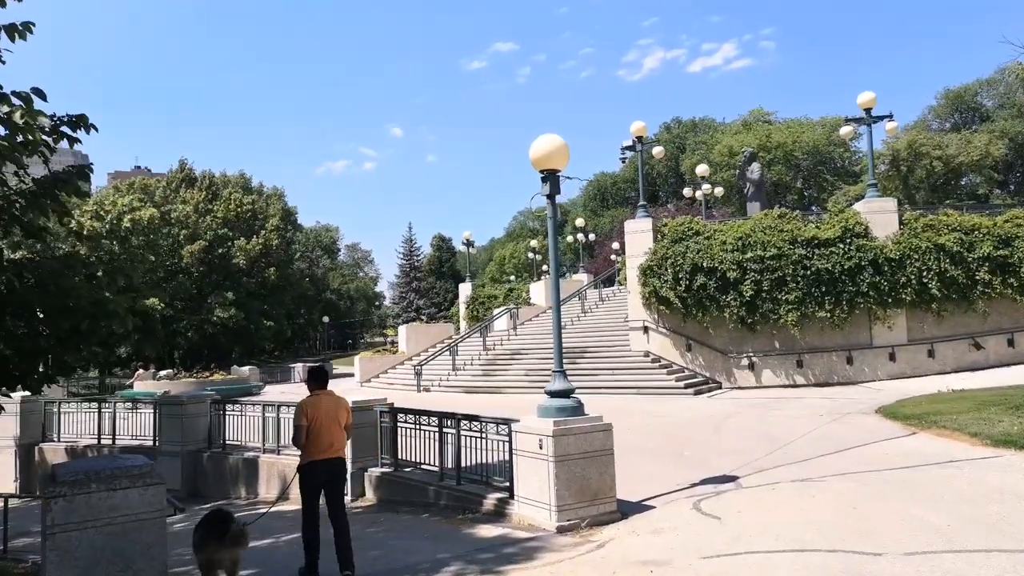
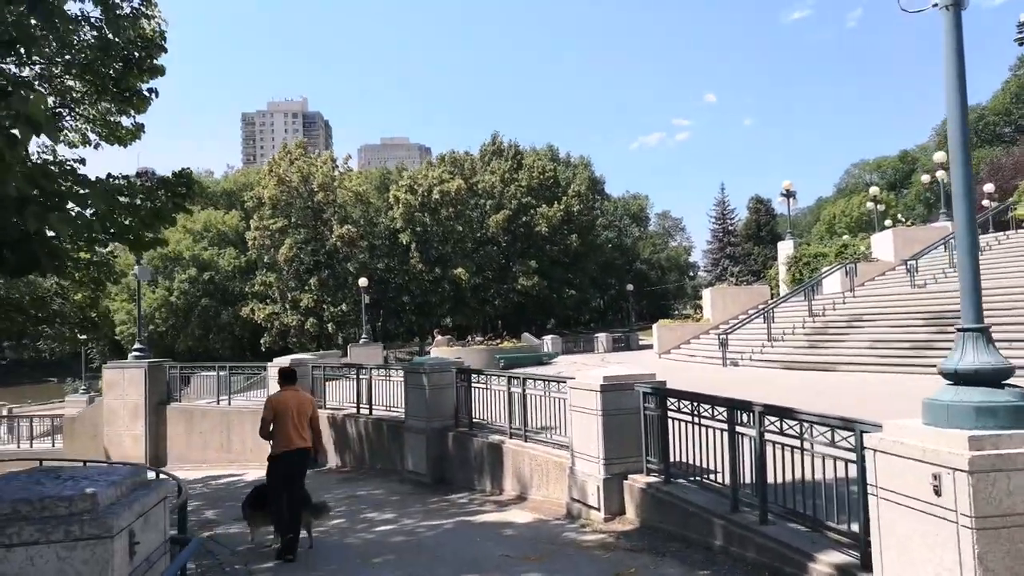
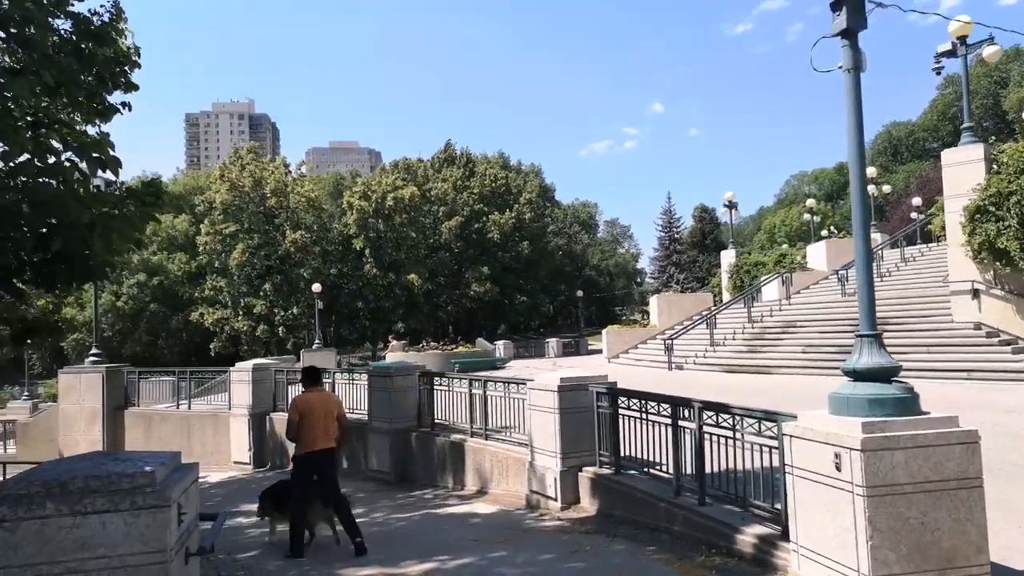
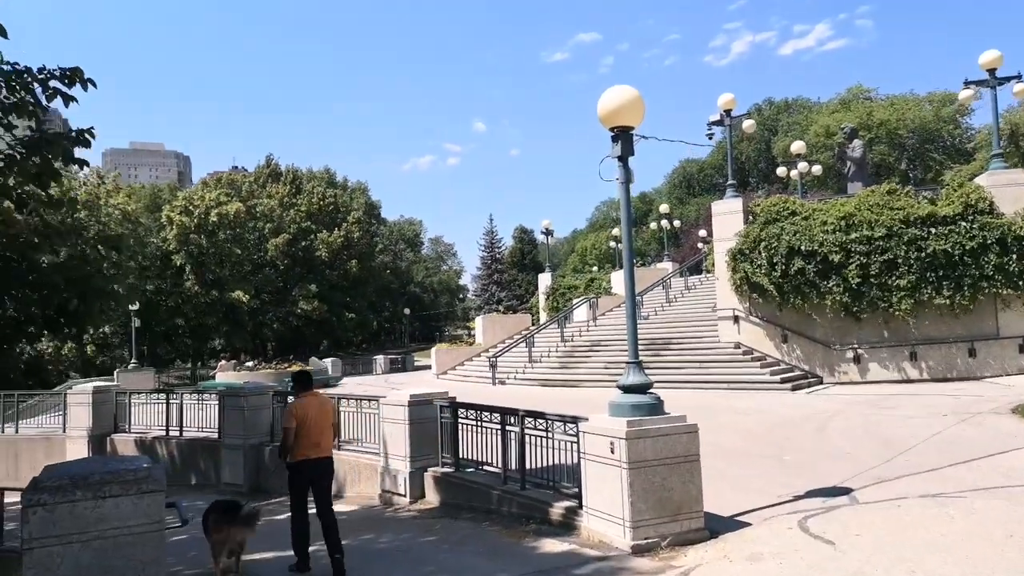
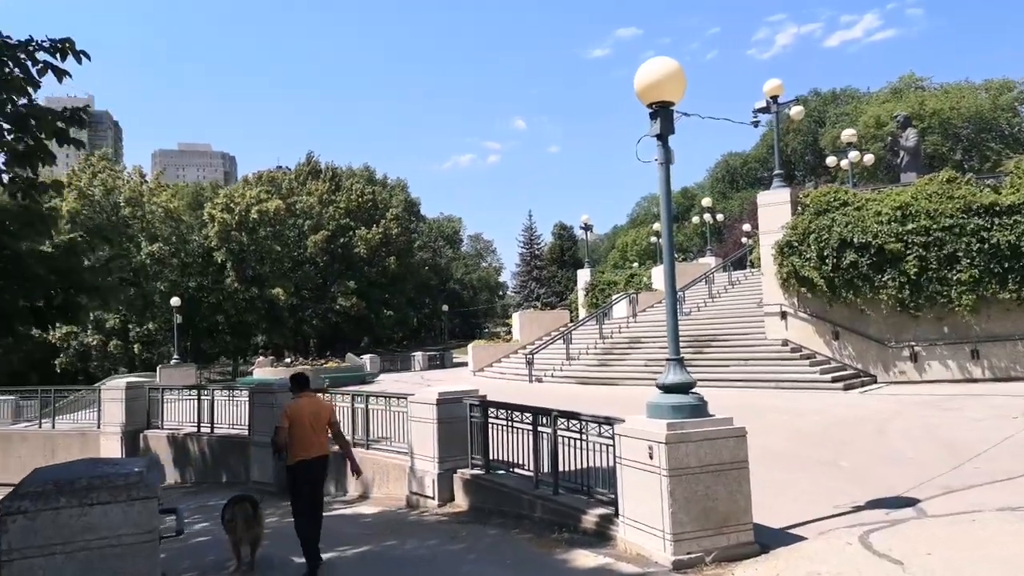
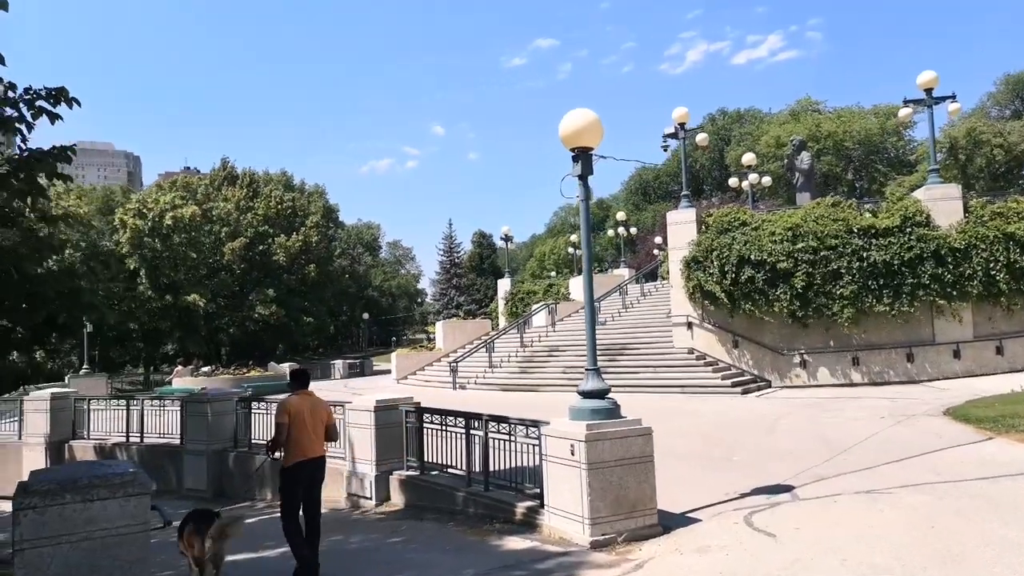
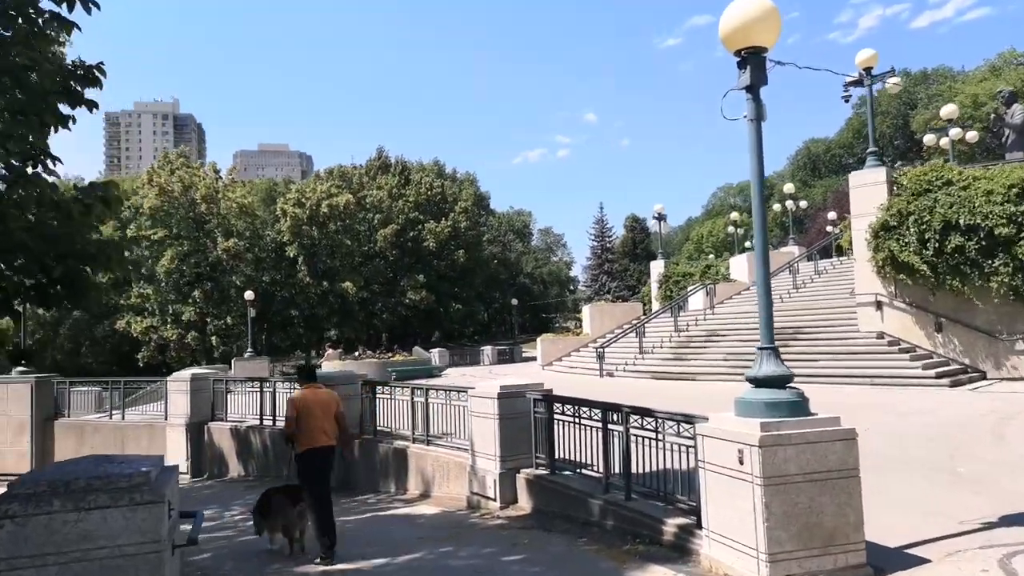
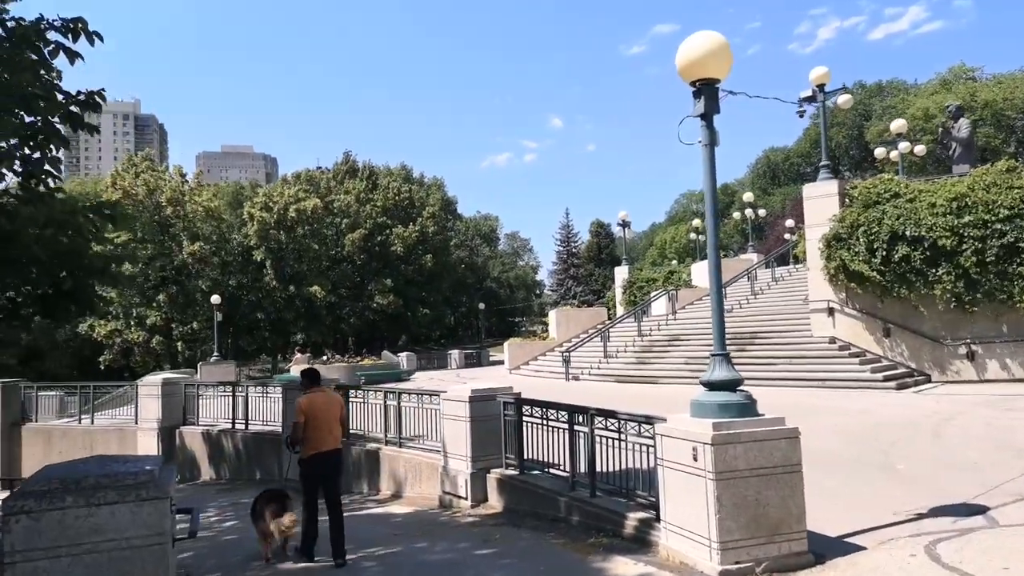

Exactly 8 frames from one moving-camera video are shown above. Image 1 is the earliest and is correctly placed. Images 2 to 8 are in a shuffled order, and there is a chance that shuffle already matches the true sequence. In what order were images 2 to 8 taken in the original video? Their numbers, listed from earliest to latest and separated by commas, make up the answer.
6, 4, 5, 8, 7, 3, 2
